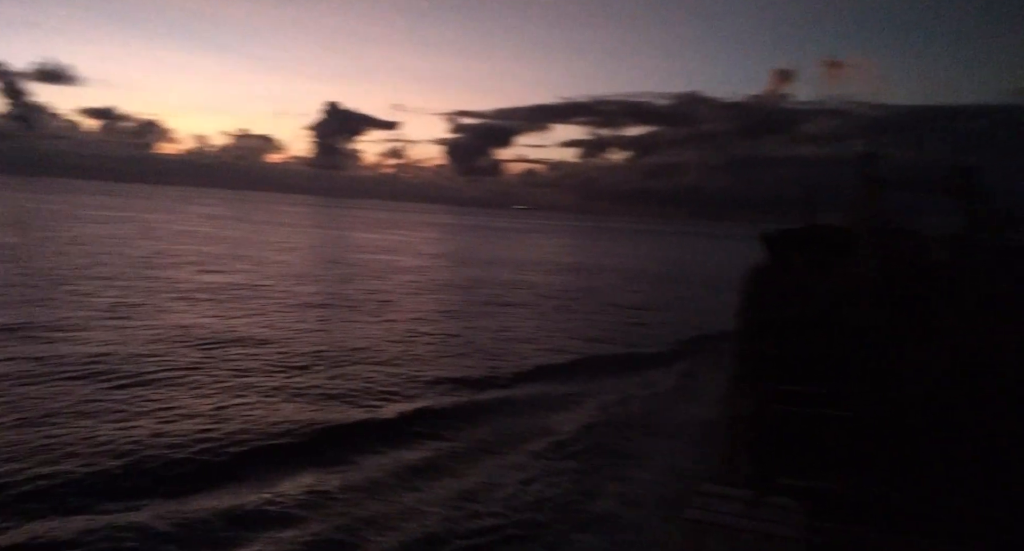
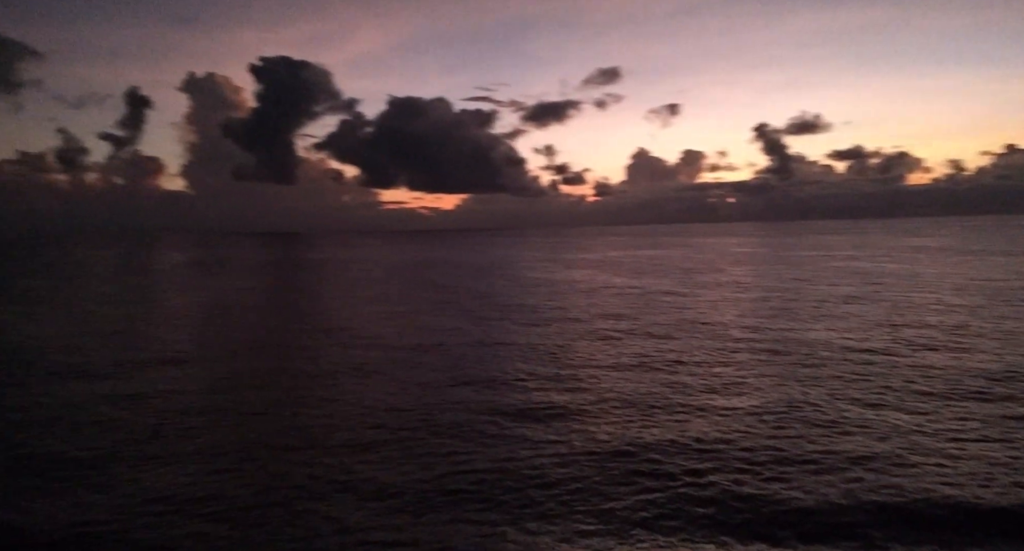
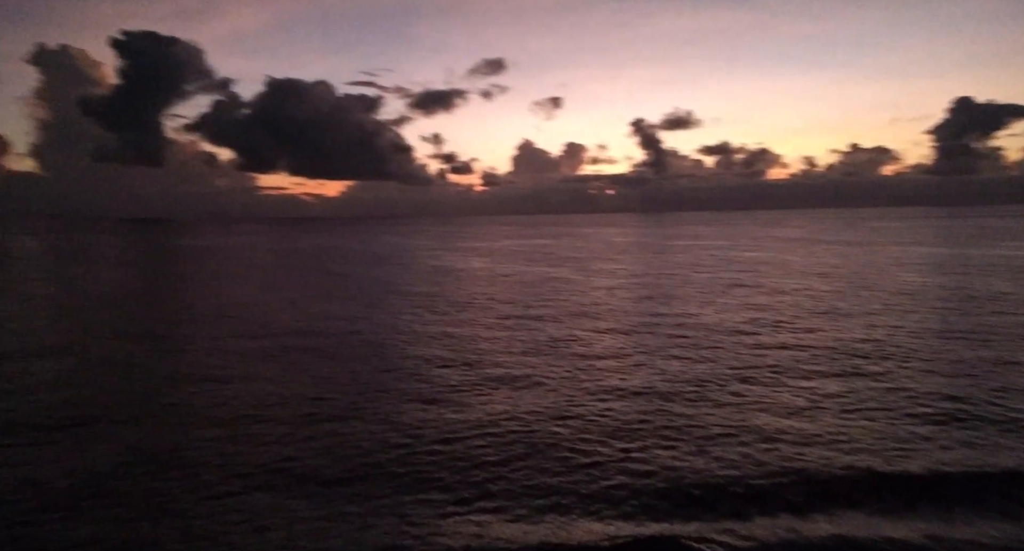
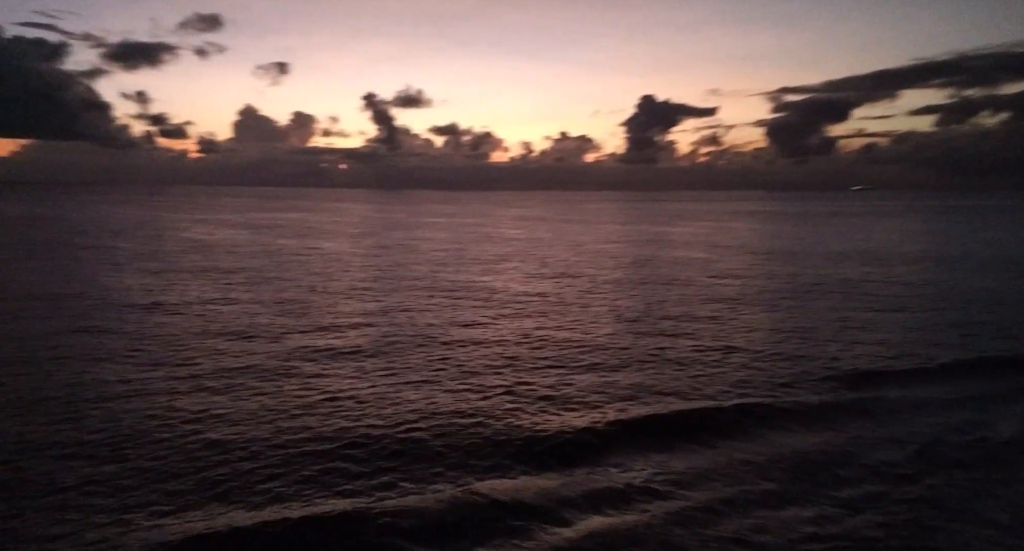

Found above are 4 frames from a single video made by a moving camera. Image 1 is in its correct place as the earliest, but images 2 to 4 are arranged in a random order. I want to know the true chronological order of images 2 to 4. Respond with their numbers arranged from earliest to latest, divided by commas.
4, 3, 2
